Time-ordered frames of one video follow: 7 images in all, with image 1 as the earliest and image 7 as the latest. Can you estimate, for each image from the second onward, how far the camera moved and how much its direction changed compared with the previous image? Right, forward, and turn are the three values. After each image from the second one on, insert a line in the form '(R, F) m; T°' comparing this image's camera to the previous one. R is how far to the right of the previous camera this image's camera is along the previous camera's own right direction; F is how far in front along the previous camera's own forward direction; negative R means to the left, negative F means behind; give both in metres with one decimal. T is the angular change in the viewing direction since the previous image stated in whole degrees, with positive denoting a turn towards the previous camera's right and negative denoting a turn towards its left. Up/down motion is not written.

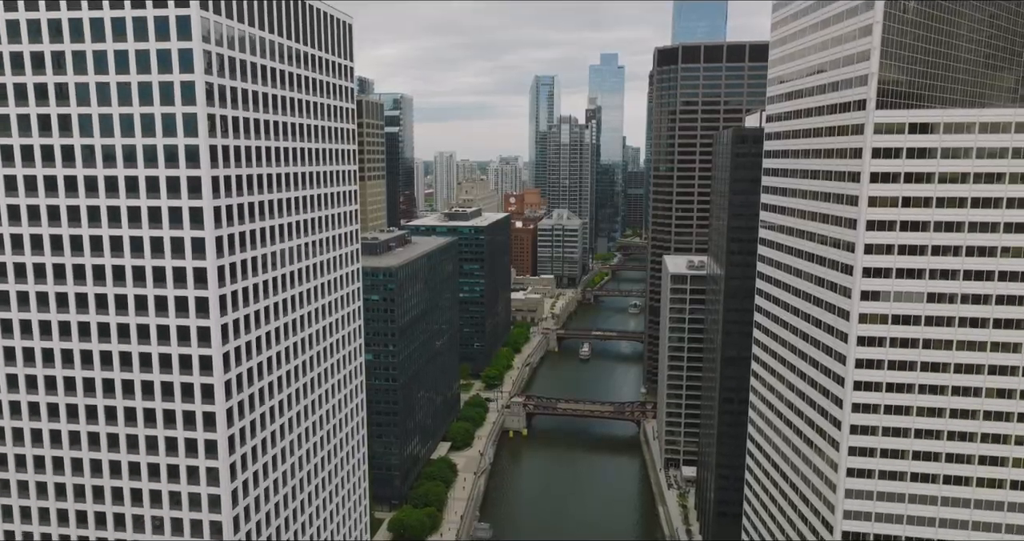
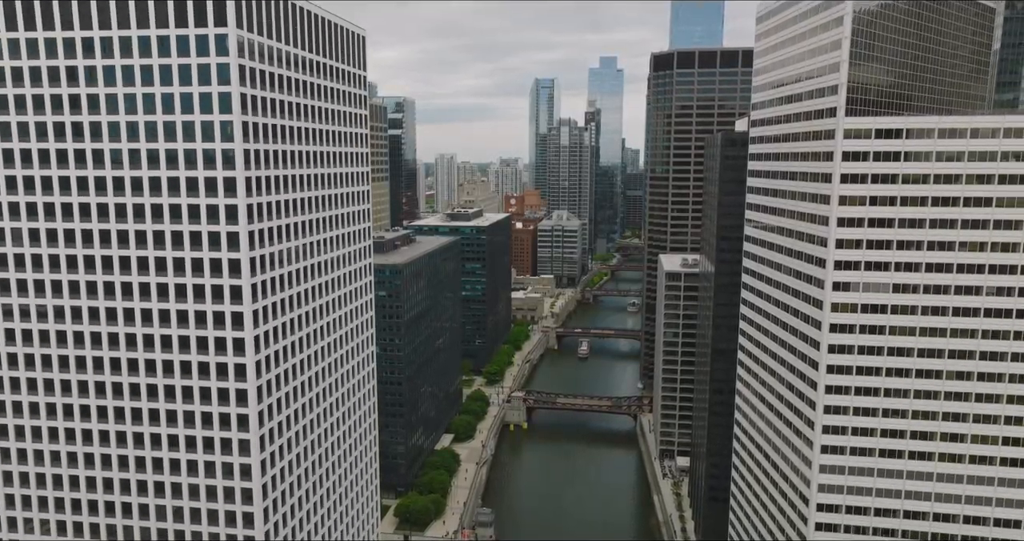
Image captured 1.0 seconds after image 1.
(-0.2, -7.0) m; 0°
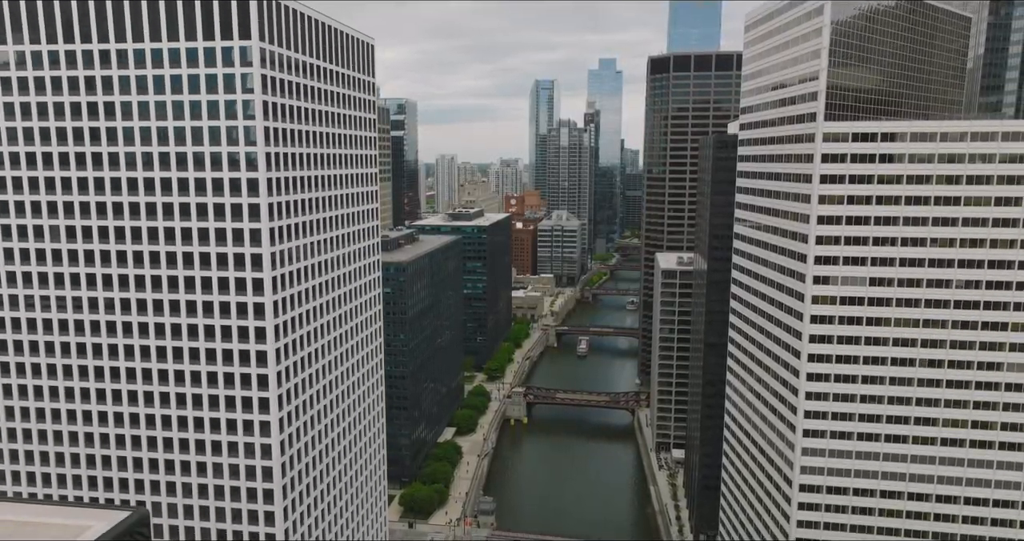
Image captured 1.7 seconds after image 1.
(-0.1, -5.6) m; 0°
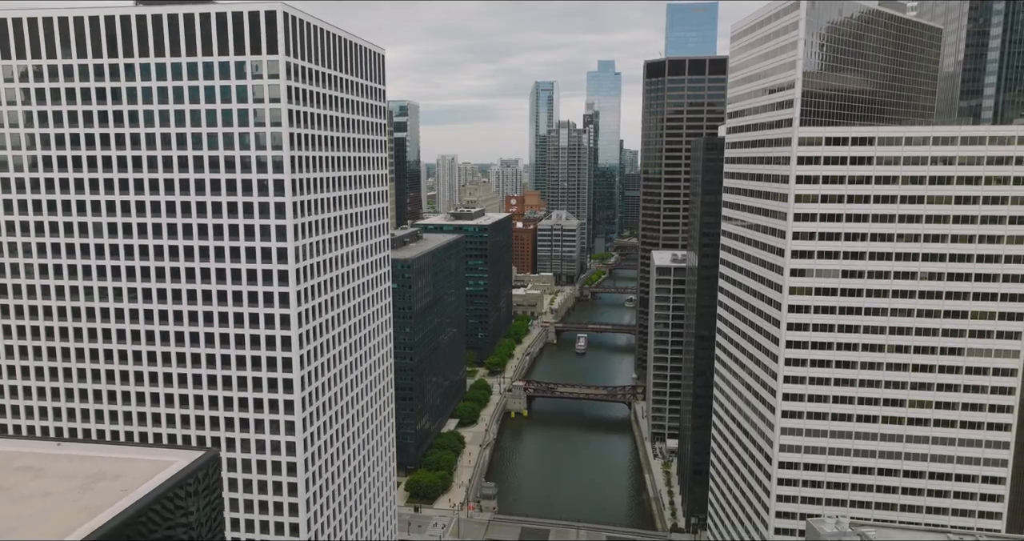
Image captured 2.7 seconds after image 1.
(-0.2, -7.7) m; 0°
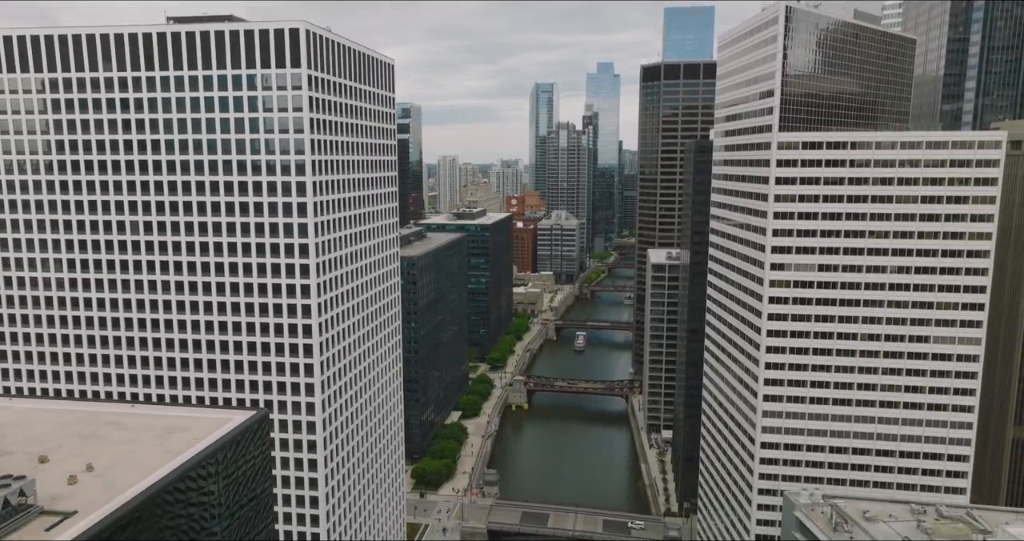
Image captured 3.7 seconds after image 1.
(-0.1, -7.8) m; 0°
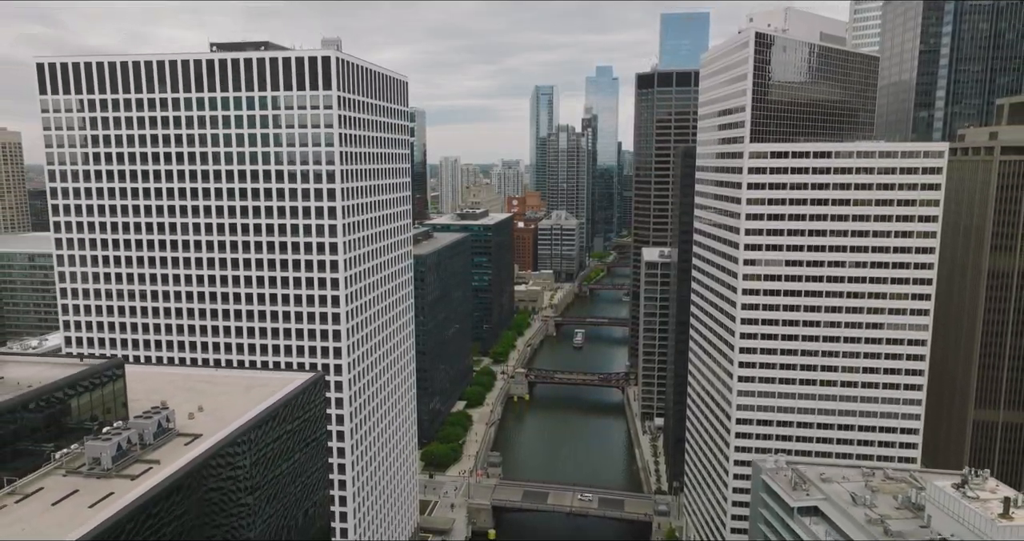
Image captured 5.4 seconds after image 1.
(-0.2, -13.3) m; 0°
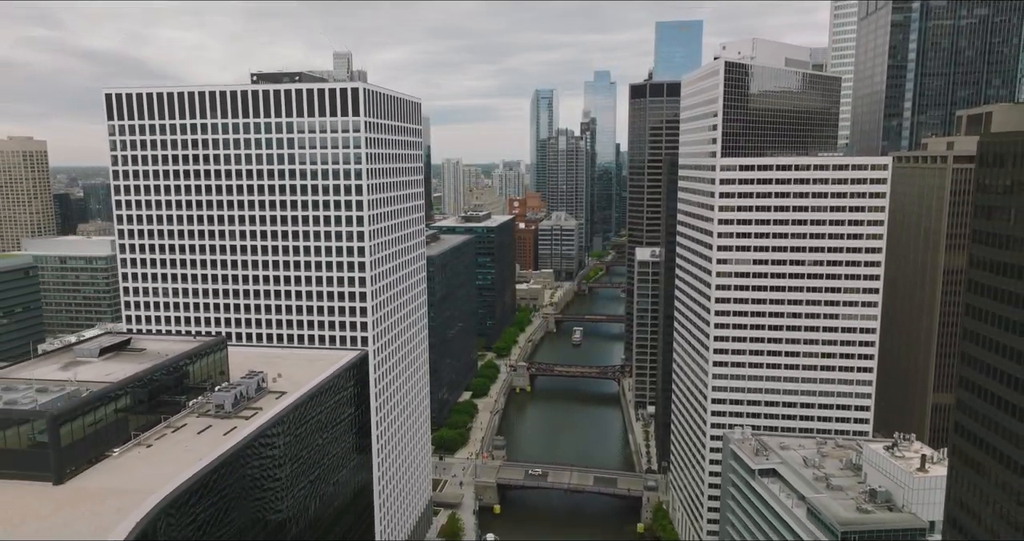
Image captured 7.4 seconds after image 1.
(-0.2, -16.7) m; 0°
